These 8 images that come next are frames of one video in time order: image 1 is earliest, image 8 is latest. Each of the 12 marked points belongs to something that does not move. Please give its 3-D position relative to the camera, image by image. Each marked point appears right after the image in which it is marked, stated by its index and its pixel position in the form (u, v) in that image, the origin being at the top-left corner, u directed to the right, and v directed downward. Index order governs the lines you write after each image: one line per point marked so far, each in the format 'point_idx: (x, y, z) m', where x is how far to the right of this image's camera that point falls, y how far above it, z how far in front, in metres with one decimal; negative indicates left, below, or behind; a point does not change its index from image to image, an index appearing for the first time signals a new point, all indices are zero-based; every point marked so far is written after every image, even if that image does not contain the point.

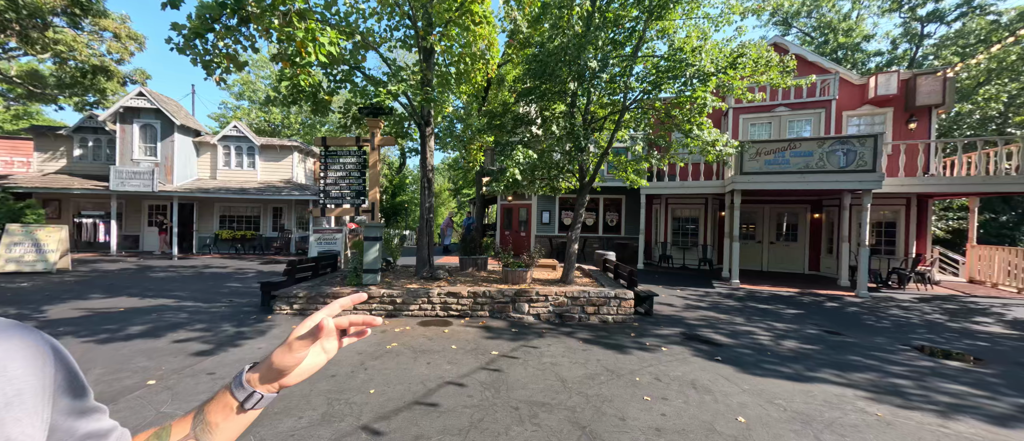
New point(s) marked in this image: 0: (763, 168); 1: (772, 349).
0: (+7.2, +1.5, +11.2) m
1: (+3.5, -1.7, +5.4) m
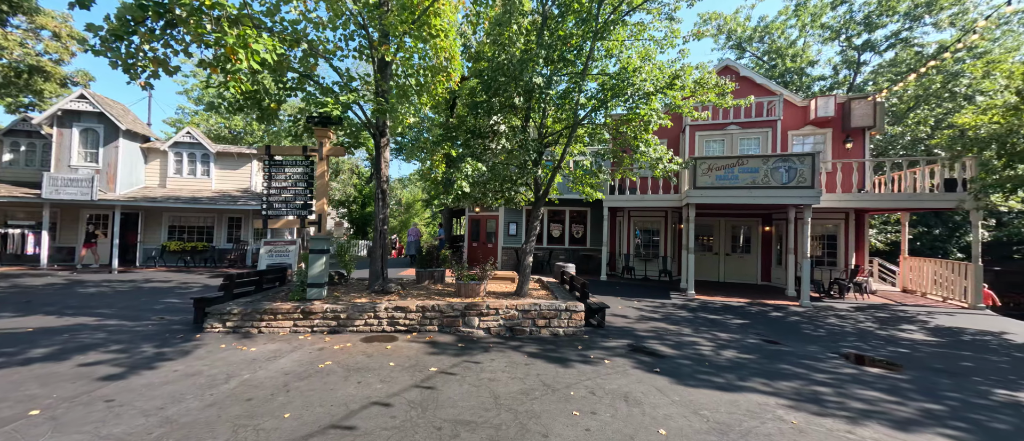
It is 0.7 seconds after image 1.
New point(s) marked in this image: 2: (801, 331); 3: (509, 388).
0: (+6.0, +1.1, +11.7) m
1: (+2.8, -1.9, +5.5) m
2: (+5.7, -2.2, +7.8) m
3: (0.0, -1.7, +3.9) m
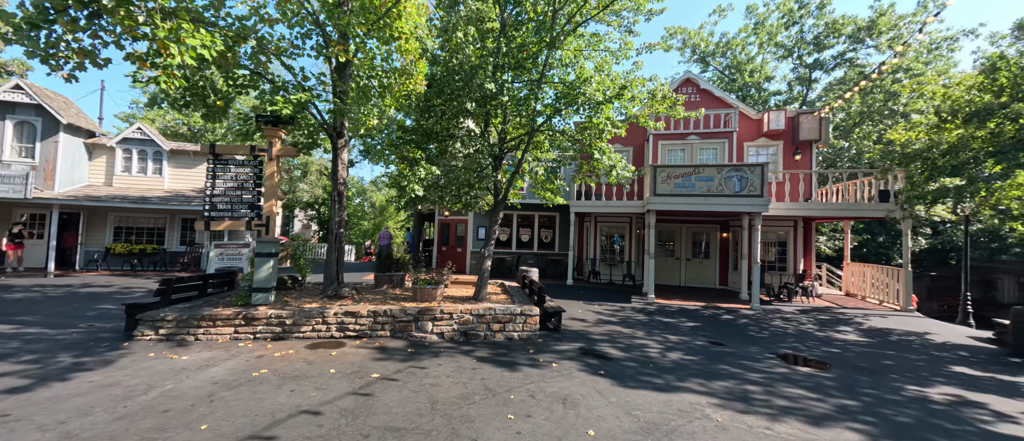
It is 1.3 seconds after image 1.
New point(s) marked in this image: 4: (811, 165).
0: (+4.9, +0.9, +12.1) m
1: (+2.1, -2.0, +5.7) m
2: (+4.9, -2.3, +8.2) m
3: (-0.6, -1.7, +3.9) m
4: (+11.0, +2.0, +14.5) m
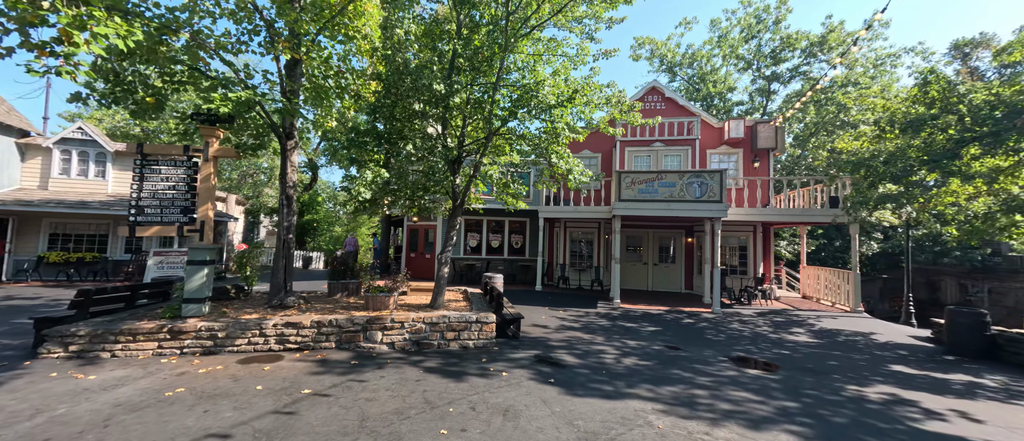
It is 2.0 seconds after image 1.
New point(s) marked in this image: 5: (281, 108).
0: (+3.8, +0.8, +12.2) m
1: (+1.4, -2.1, +5.6) m
2: (+4.0, -2.4, +8.3) m
3: (-1.2, -1.7, +3.7) m
4: (+9.8, +1.8, +15.1) m
5: (-3.9, +1.9, +6.7) m
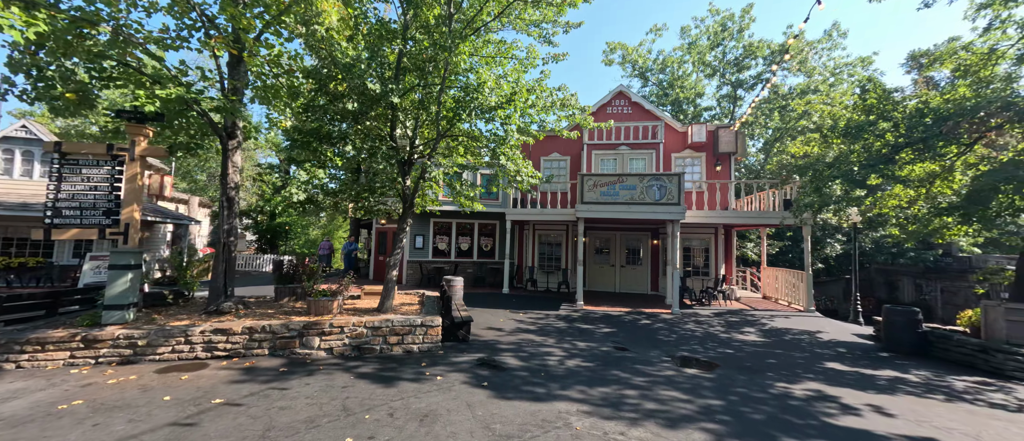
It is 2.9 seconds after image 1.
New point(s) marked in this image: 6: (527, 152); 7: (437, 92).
0: (+2.7, +0.7, +12.3) m
1: (+0.5, -2.1, +5.6) m
2: (+3.1, -2.5, +8.4) m
3: (-1.9, -1.8, +3.6) m
4: (+8.5, +1.7, +15.5) m
5: (-4.8, +1.9, +6.5) m
6: (+0.7, +2.9, +16.5) m
7: (-1.3, +2.2, +6.8) m
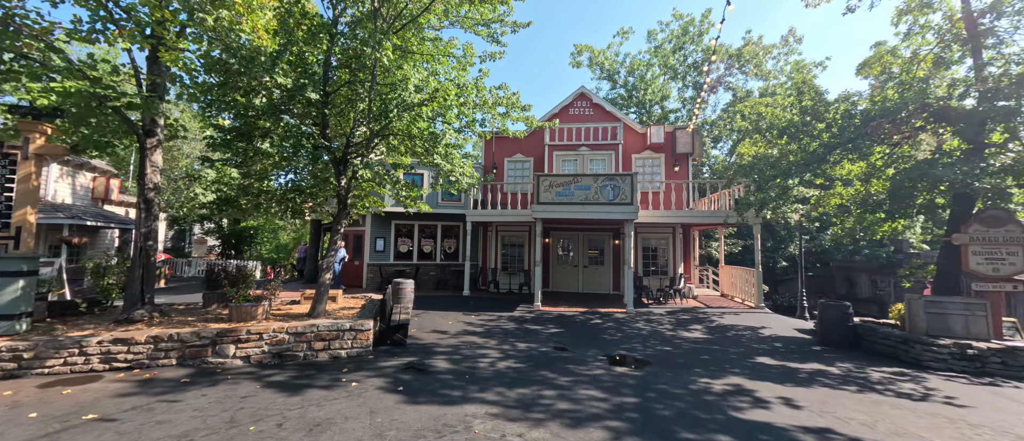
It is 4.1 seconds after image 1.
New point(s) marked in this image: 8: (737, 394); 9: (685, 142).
0: (+1.3, +0.7, +12.3) m
1: (-0.5, -2.1, +5.5) m
2: (+1.9, -2.4, +8.4) m
3: (-2.9, -1.8, +3.3) m
4: (+6.9, +1.8, +15.7) m
5: (-5.9, +1.8, +6.2) m
6: (-0.9, +2.9, +16.4) m
7: (-2.4, +2.2, +6.6) m
8: (+2.8, -2.1, +4.9) m
9: (+6.7, +3.1, +15.4) m
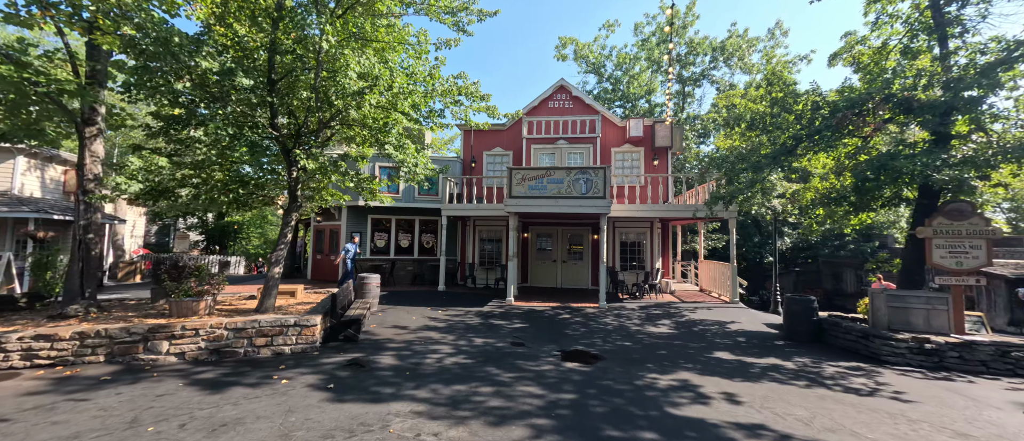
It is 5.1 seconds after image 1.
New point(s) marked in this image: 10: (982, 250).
0: (+0.5, +0.9, +12.2) m
1: (-1.2, -2.0, +5.4) m
2: (+1.1, -2.3, +8.3) m
3: (-3.6, -1.7, +3.1) m
4: (+6.1, +2.0, +15.6) m
5: (-6.7, +1.9, +5.9) m
6: (-1.8, +3.1, +16.2) m
7: (-3.2, +2.3, +6.4) m
8: (+2.0, -2.0, +4.7) m
9: (+5.8, +3.3, +15.3) m
10: (+8.2, -0.5, +6.9) m
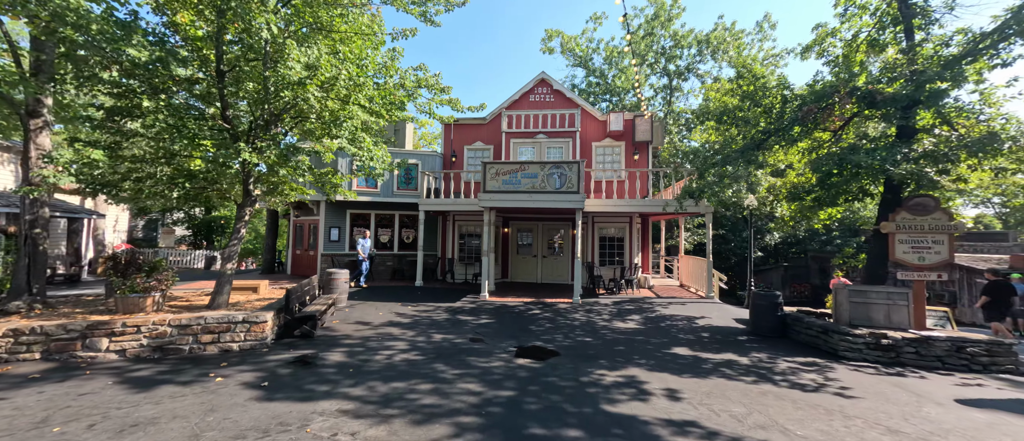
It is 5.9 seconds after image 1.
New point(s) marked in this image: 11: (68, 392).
0: (-0.3, +1.0, +12.1) m
1: (-1.9, -1.9, +5.3) m
2: (+0.4, -2.2, +8.2) m
3: (-4.3, -1.6, +3.1) m
4: (+5.3, +2.2, +15.6) m
5: (-7.4, +2.0, +5.7) m
6: (-2.6, +3.3, +16.1) m
7: (-3.9, +2.4, +6.2) m
8: (+1.3, -2.0, +4.7) m
9: (+5.0, +3.5, +15.2) m
10: (+7.5, -0.4, +6.9) m
11: (-4.5, -1.7, +4.0) m
